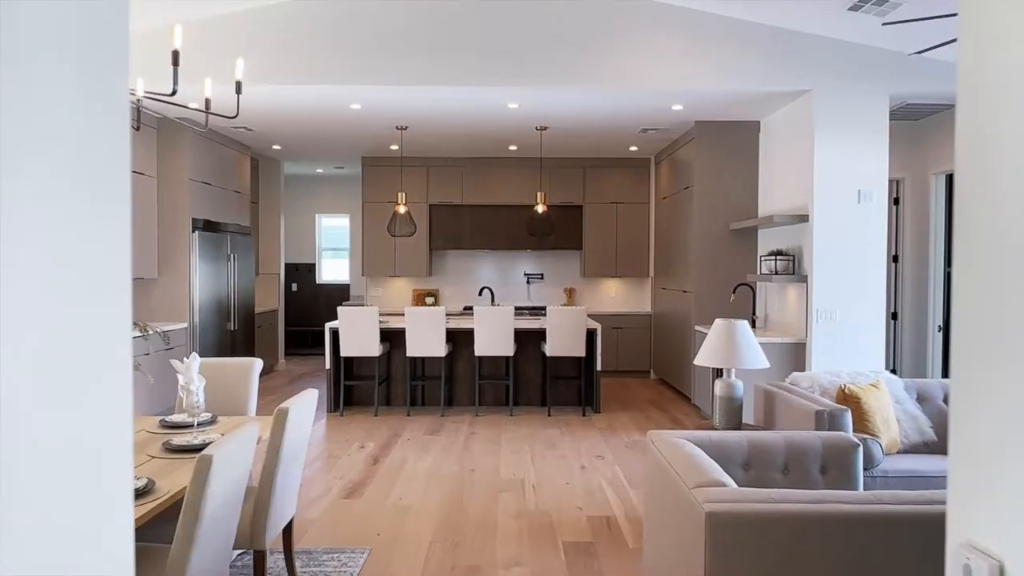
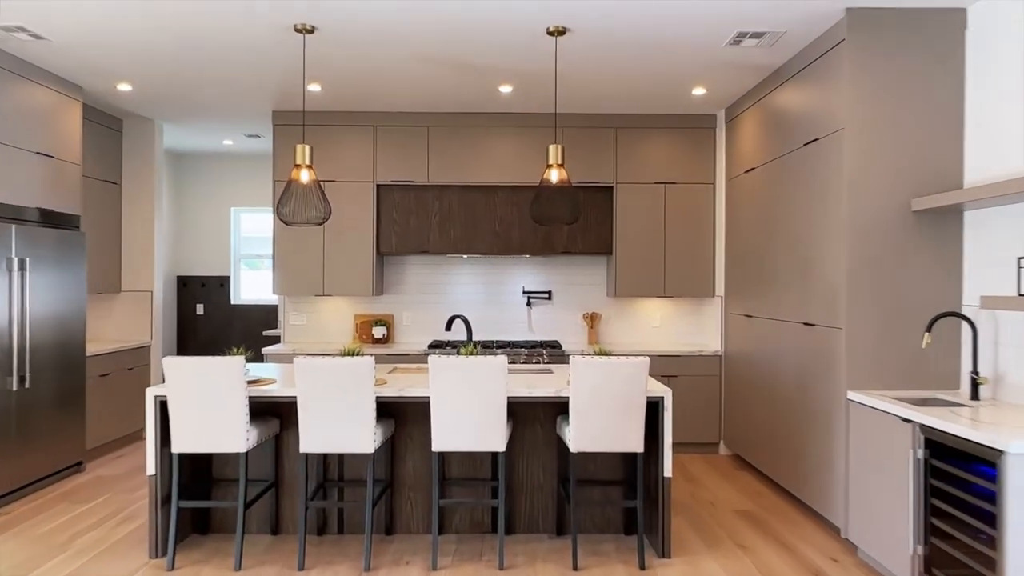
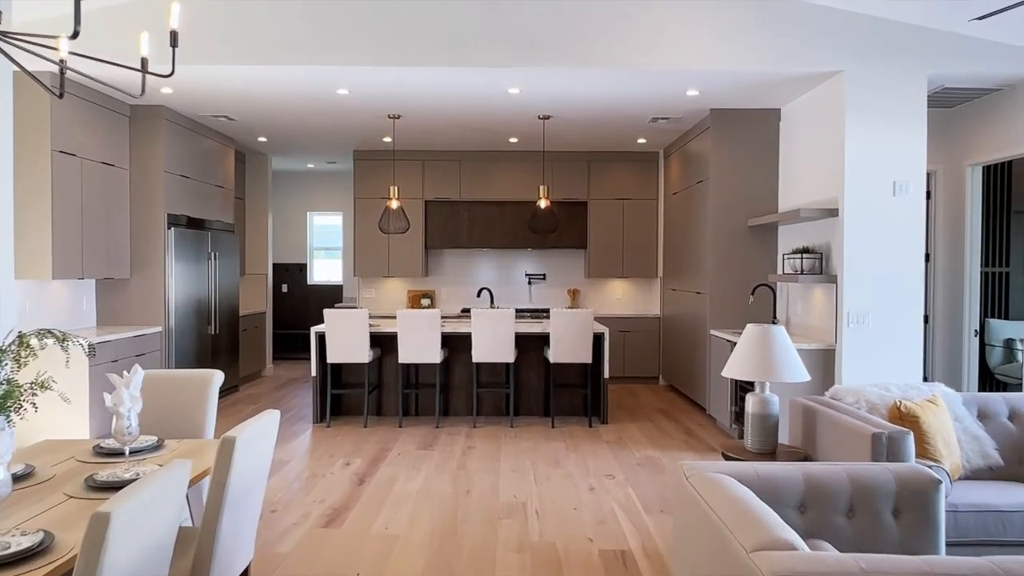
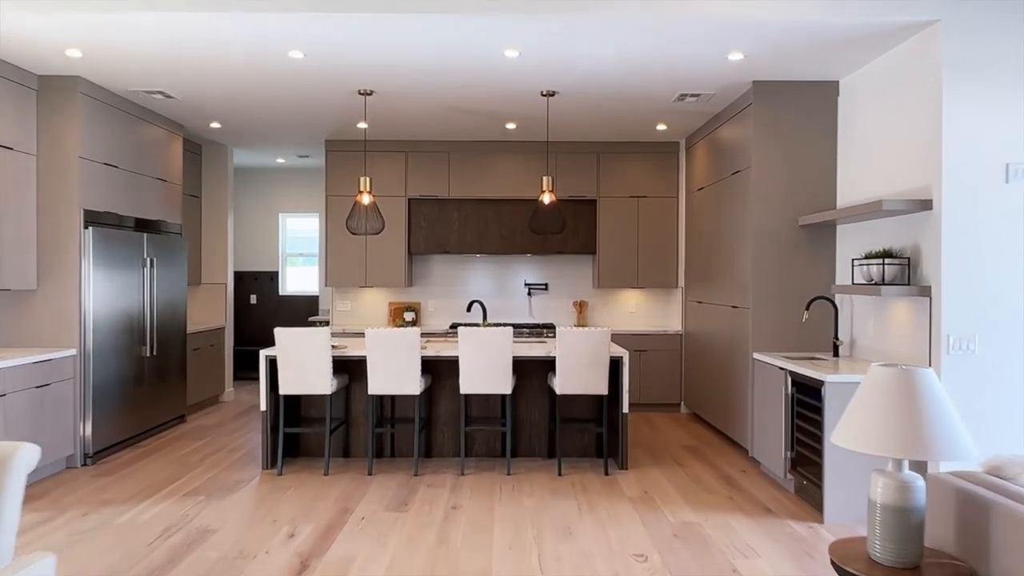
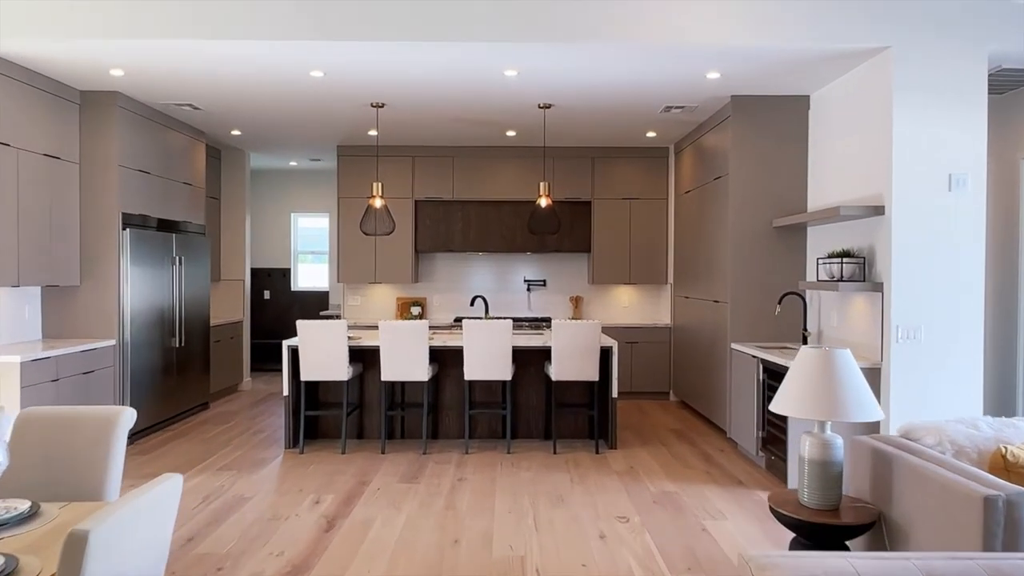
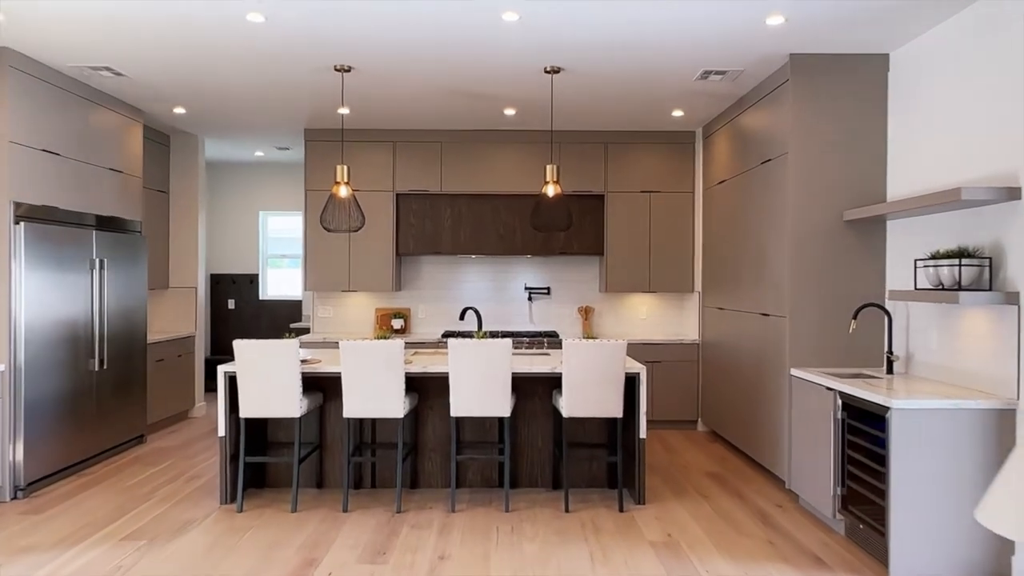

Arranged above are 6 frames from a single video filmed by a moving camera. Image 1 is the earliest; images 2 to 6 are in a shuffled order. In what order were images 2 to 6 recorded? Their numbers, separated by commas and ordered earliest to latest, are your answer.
3, 5, 4, 6, 2
